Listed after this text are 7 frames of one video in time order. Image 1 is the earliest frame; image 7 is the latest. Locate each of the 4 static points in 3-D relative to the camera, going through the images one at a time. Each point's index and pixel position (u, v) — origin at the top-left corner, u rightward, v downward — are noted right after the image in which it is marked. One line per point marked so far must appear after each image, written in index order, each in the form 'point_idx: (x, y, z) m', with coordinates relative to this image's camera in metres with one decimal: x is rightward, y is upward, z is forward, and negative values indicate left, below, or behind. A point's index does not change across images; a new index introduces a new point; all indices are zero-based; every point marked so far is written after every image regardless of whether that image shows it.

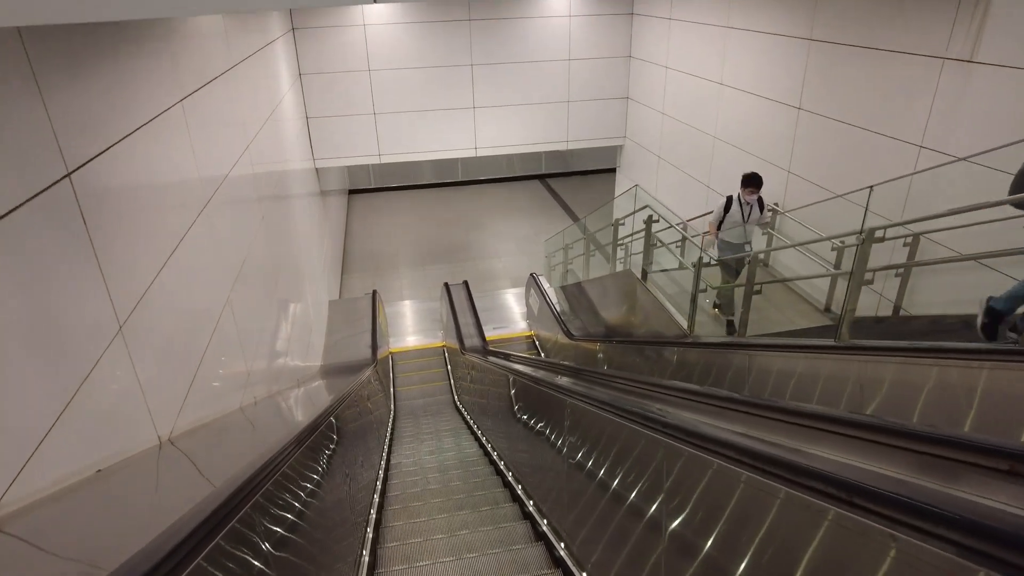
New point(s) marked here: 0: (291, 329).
0: (-1.7, -0.3, +5.2) m
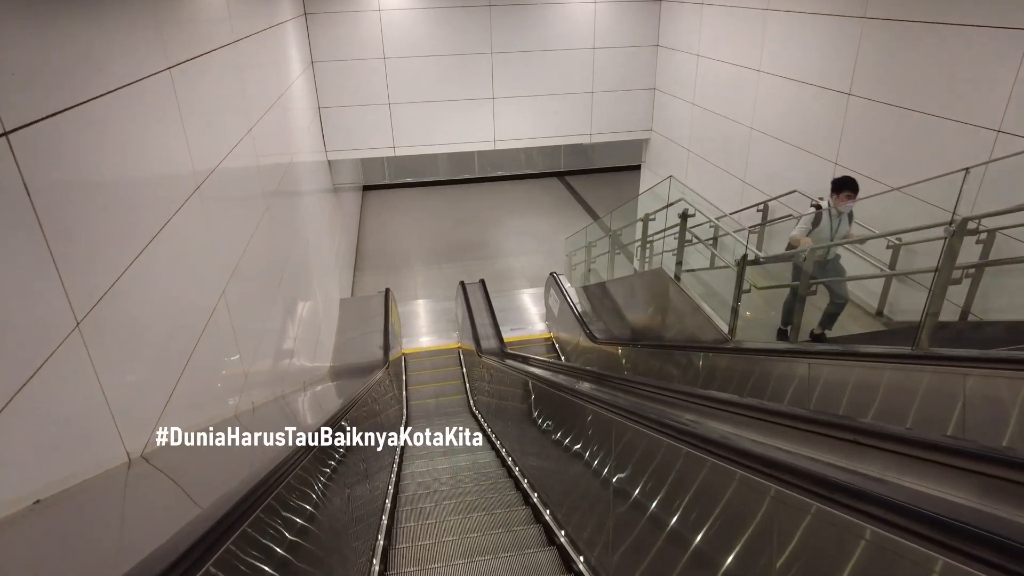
0: (-1.6, -0.3, +5.0) m
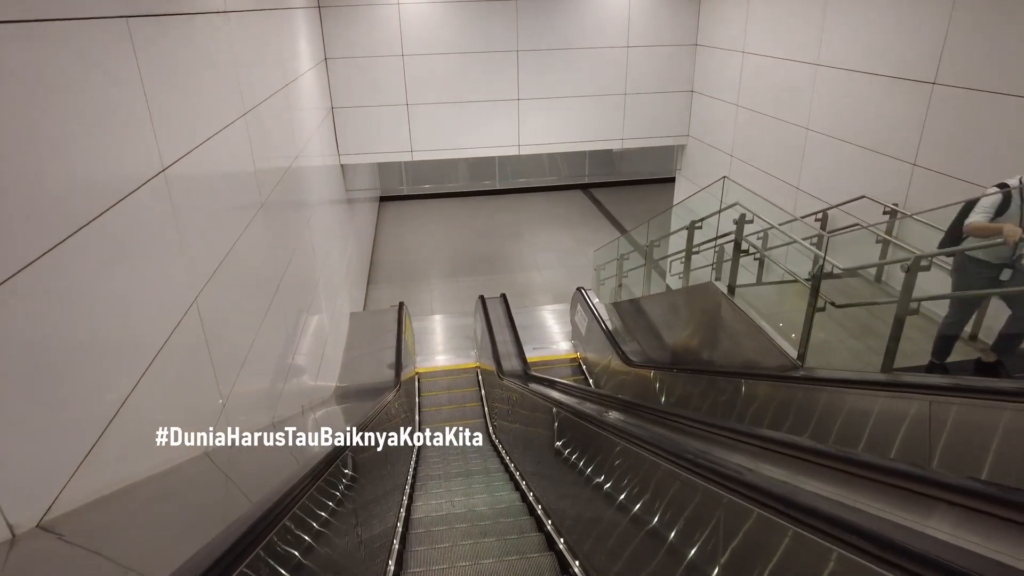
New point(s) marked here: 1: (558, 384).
0: (-1.4, -0.4, +4.5) m
1: (+0.3, -0.7, +4.6) m
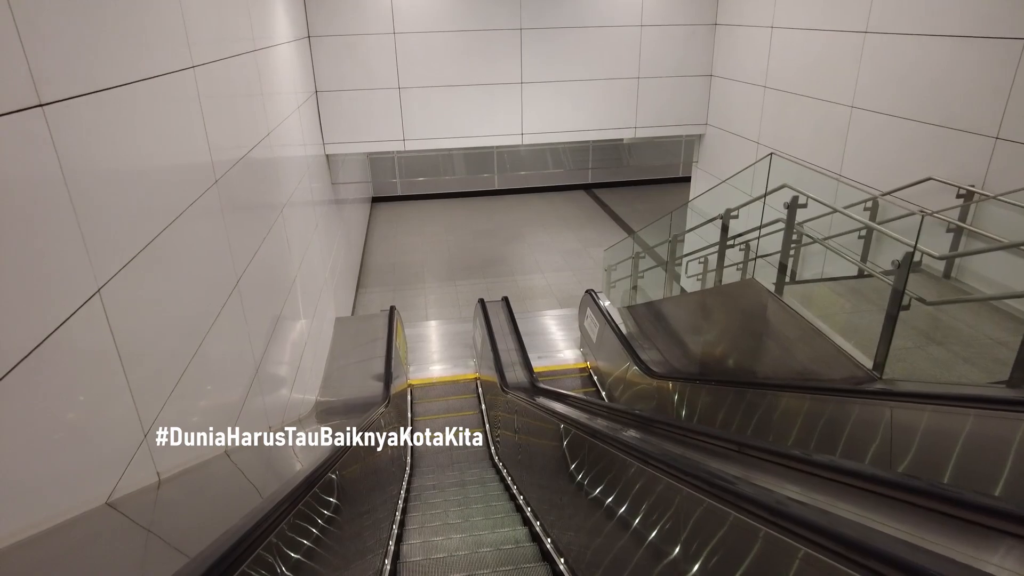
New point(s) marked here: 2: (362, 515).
0: (-1.4, -0.4, +4.0) m
1: (+0.3, -0.7, +4.1) m
2: (-0.7, -1.0, +3.0) m
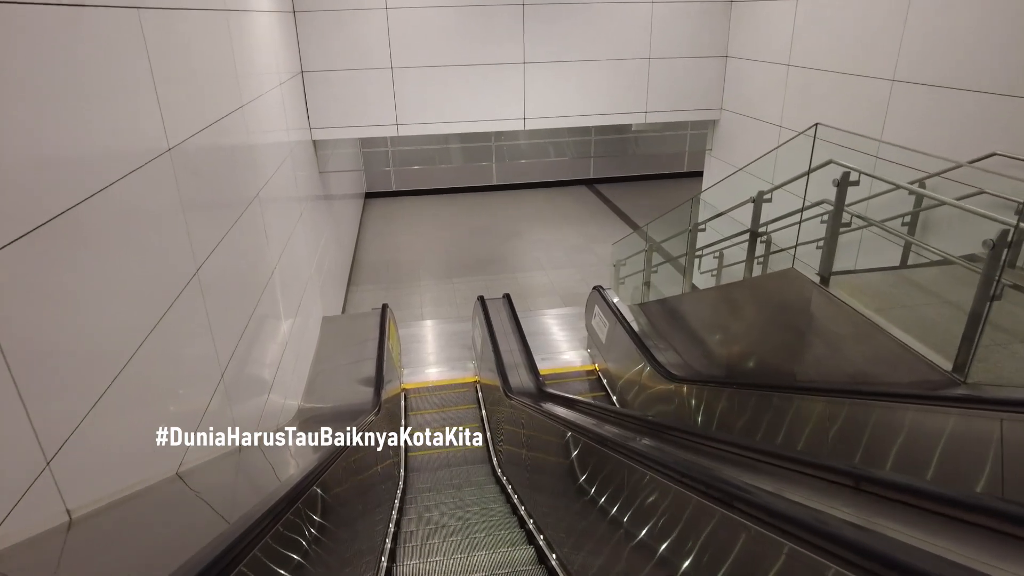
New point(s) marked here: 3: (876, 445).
0: (-1.4, -0.3, +3.7) m
1: (+0.4, -0.6, +3.8) m
2: (-0.7, -1.0, +2.7) m
3: (+1.5, -0.6, +2.7) m
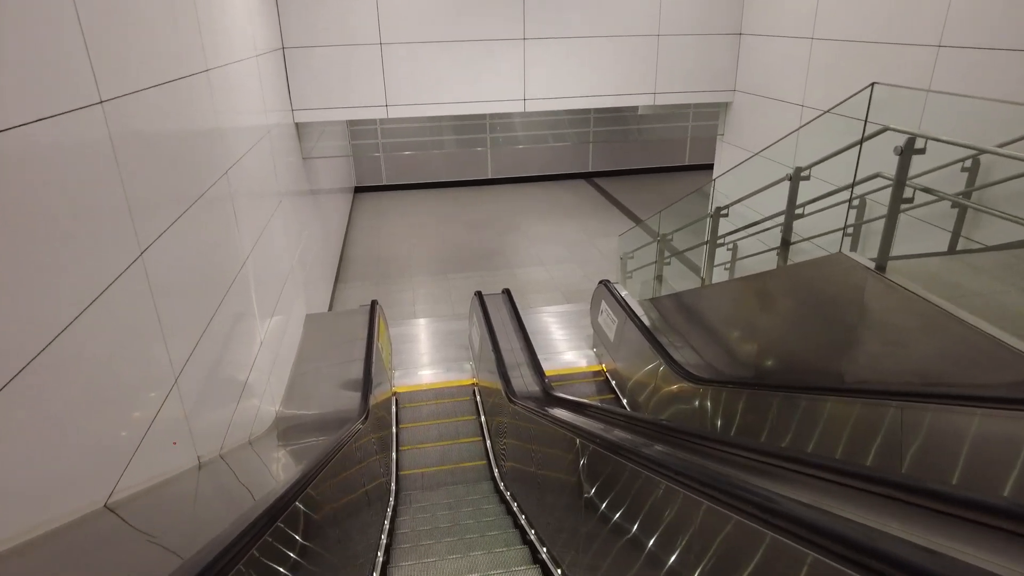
0: (-1.4, -0.3, +3.3) m
1: (+0.4, -0.6, +3.4) m
2: (-0.6, -1.0, +2.3) m
3: (+1.5, -0.6, +2.4) m
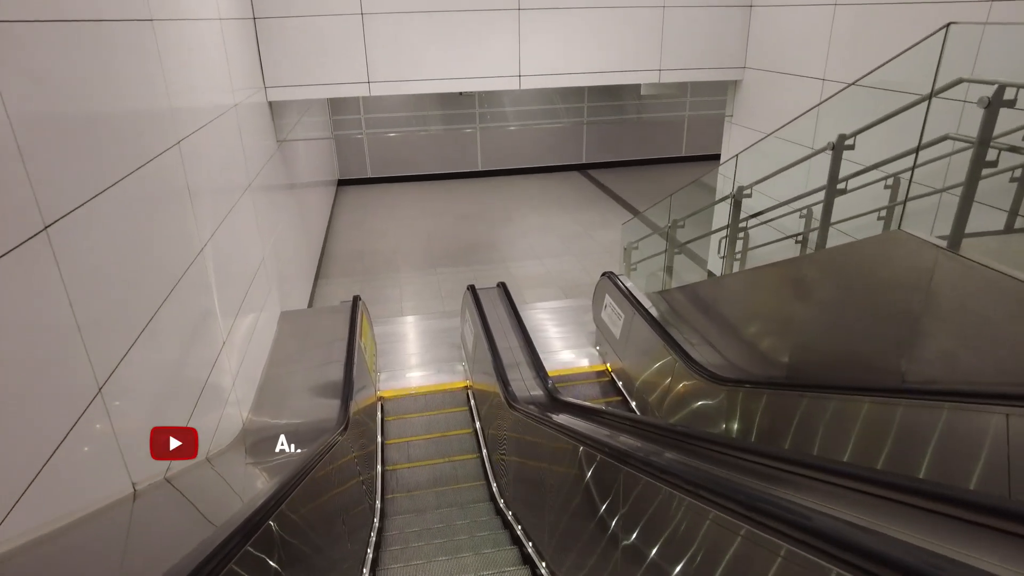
0: (-1.4, -0.3, +2.9) m
1: (+0.4, -0.6, +3.1) m
2: (-0.6, -0.9, +2.0) m
3: (+1.5, -0.5, +2.1) m
